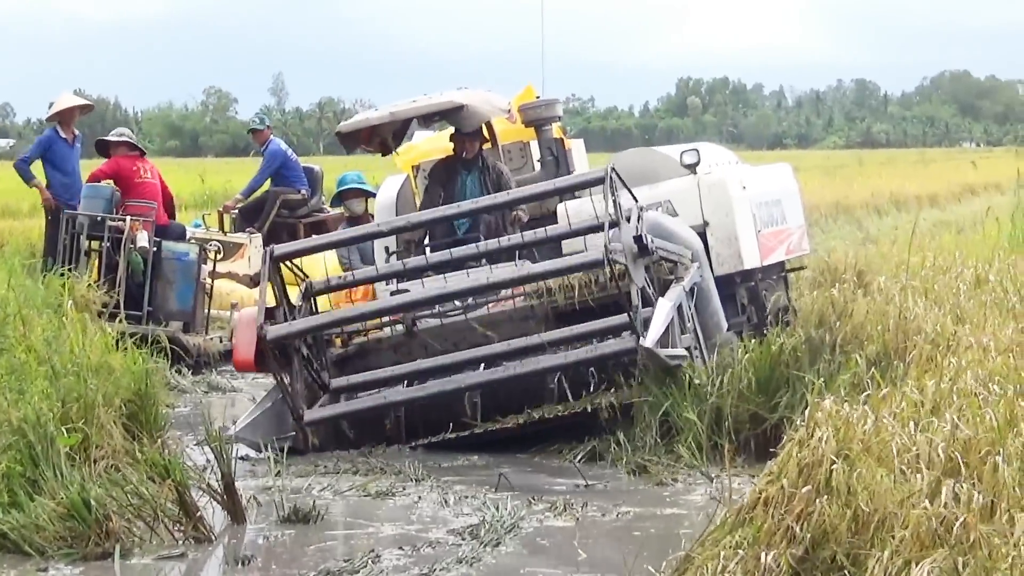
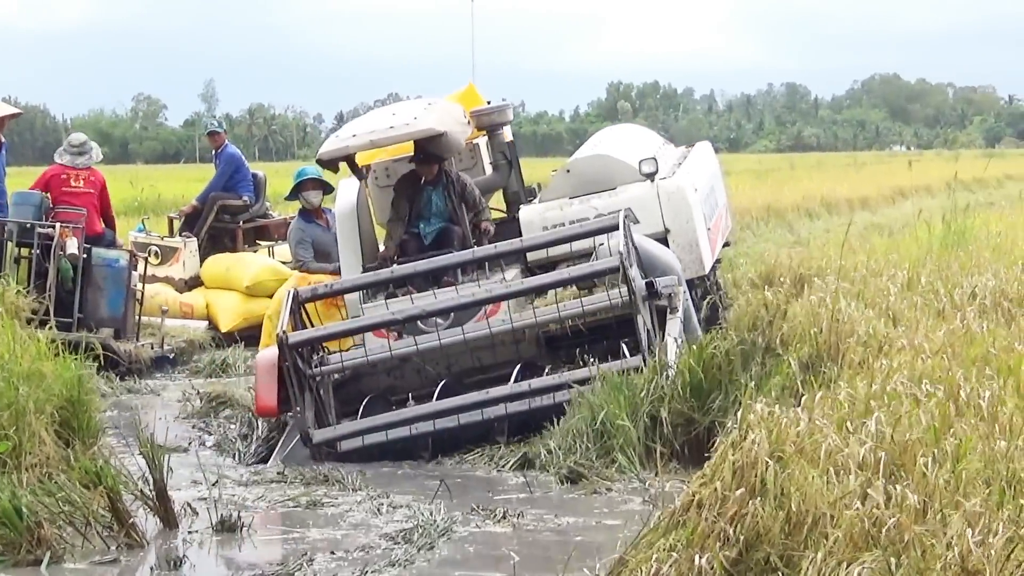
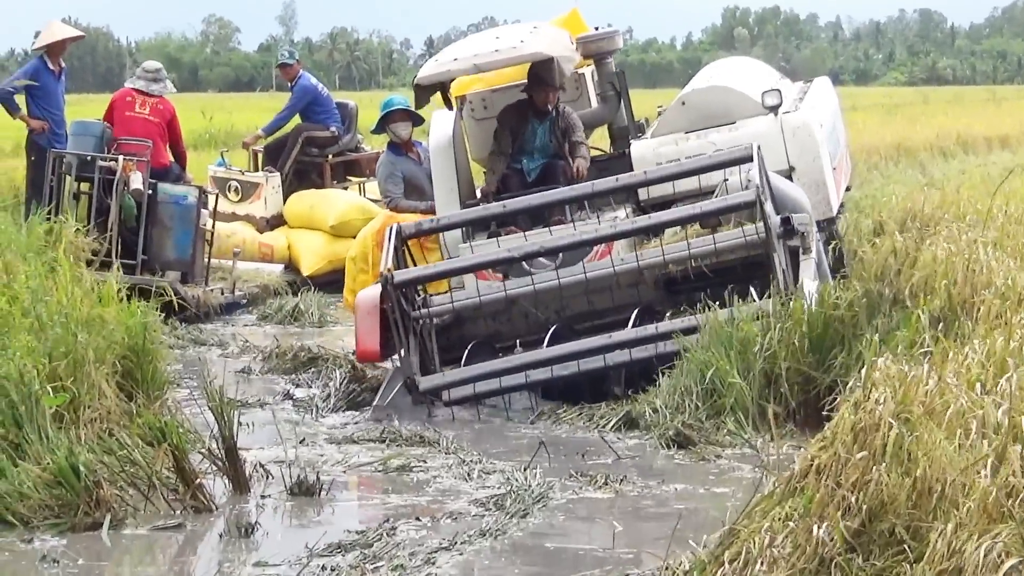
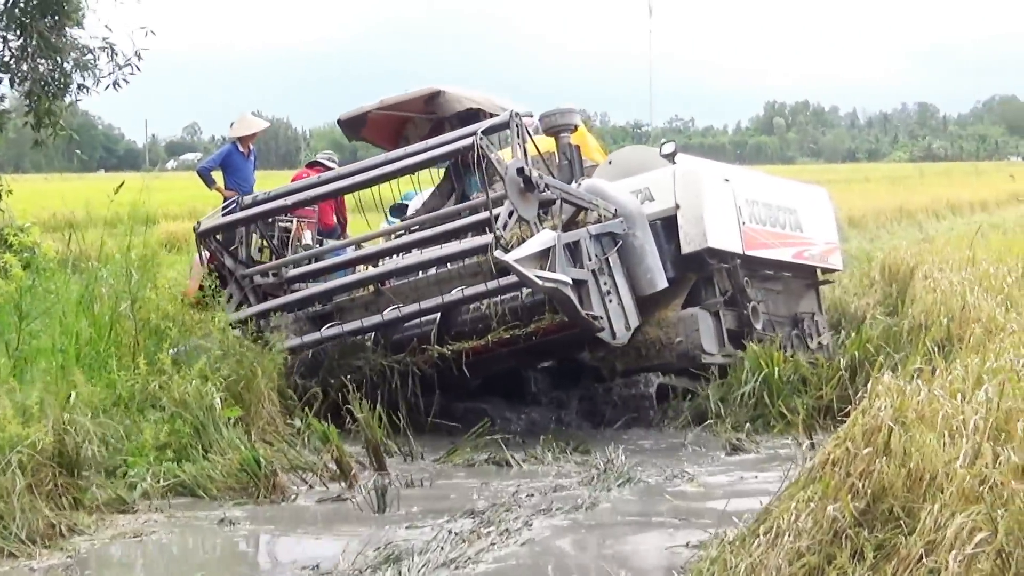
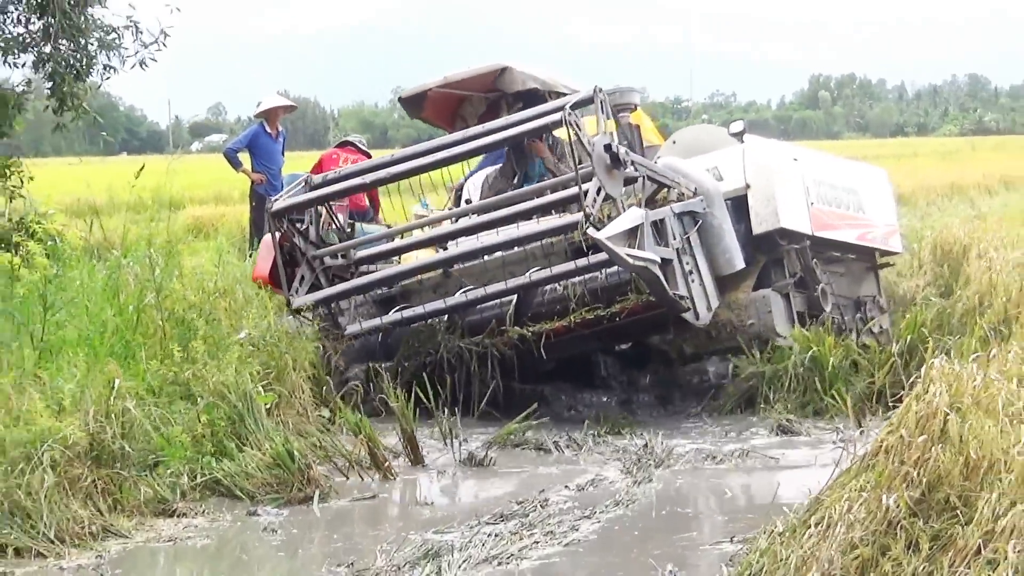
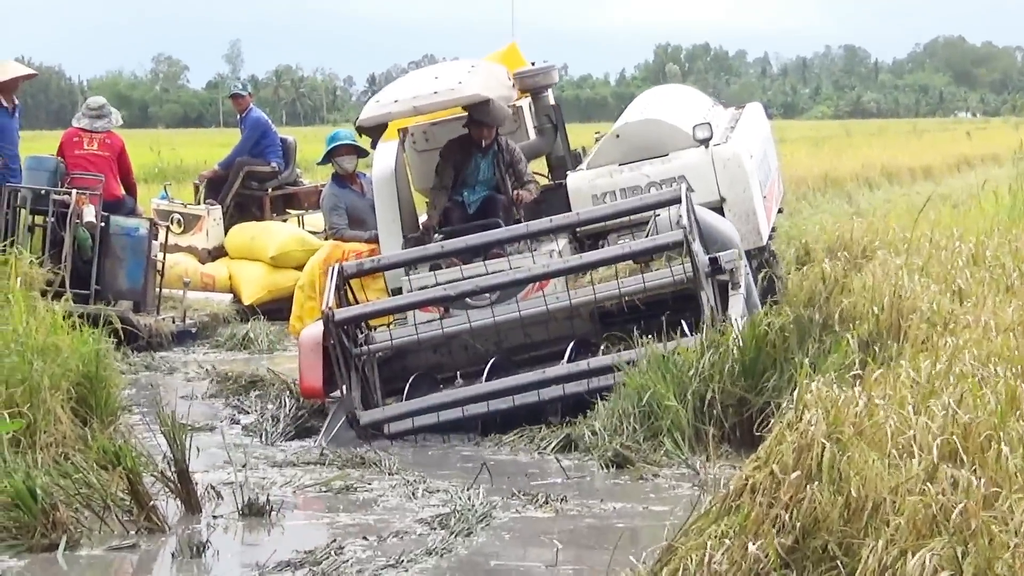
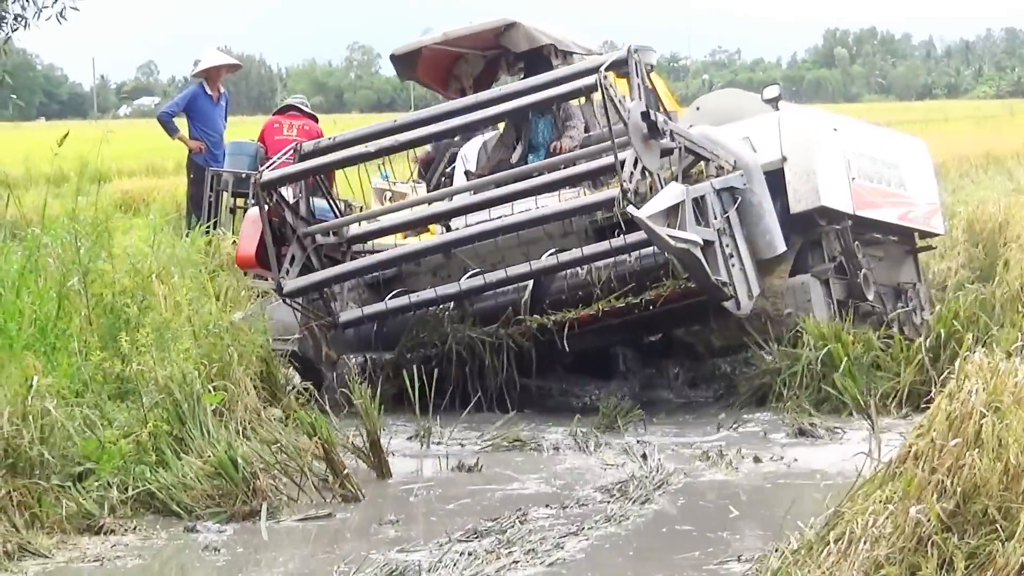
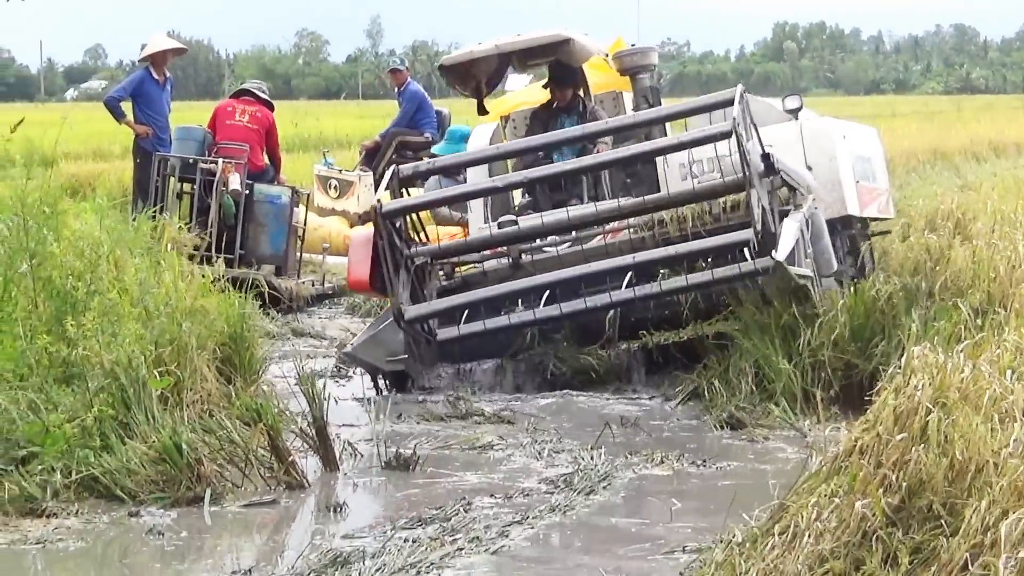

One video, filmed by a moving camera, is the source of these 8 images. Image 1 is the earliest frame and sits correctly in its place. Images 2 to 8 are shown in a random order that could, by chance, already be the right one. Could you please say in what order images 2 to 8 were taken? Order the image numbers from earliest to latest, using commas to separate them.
2, 6, 3, 8, 7, 5, 4
